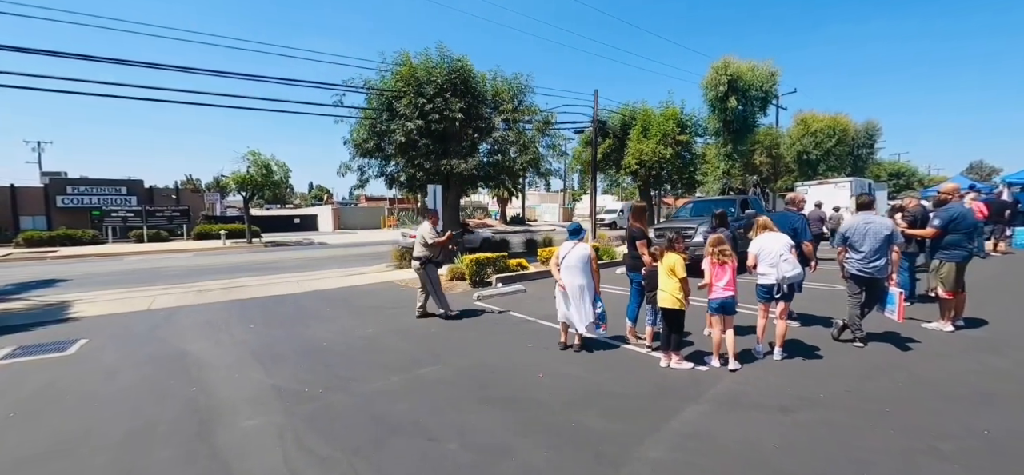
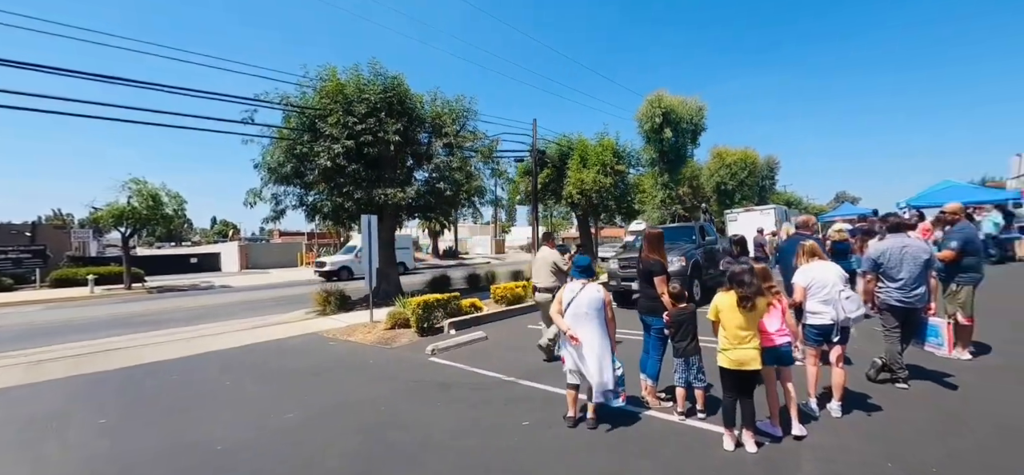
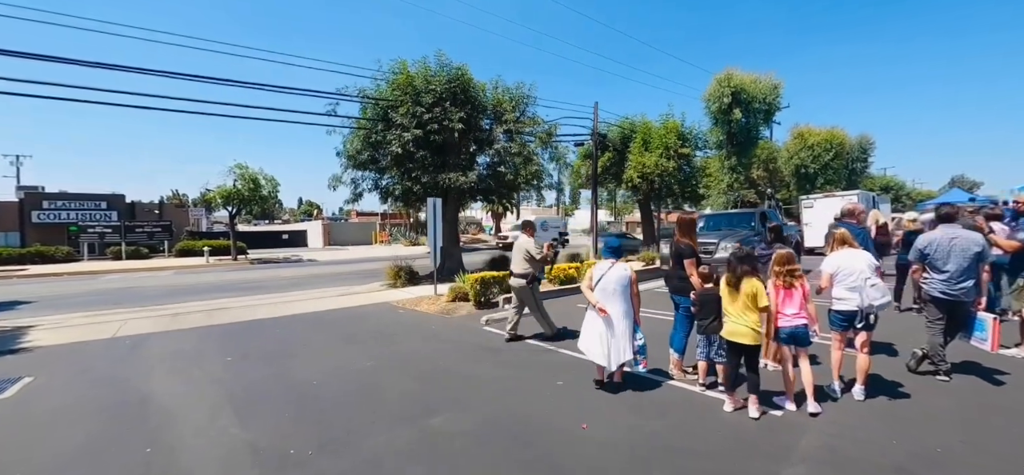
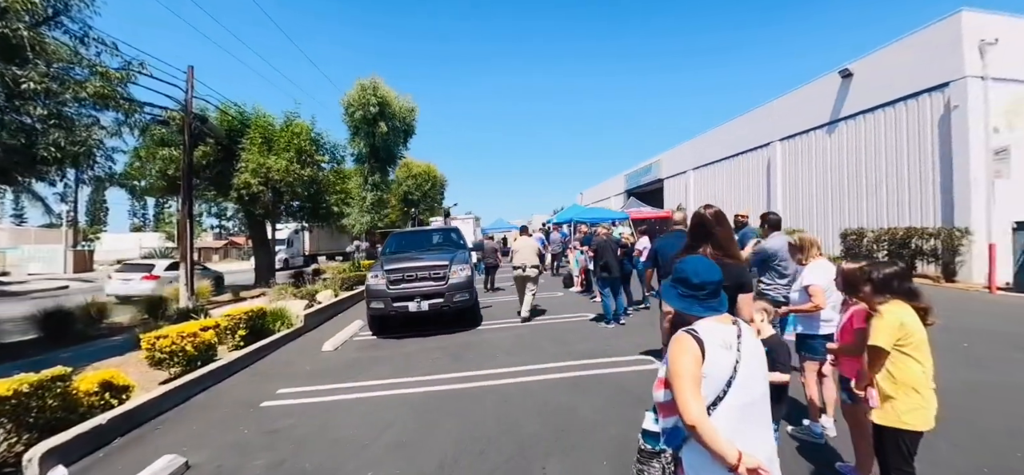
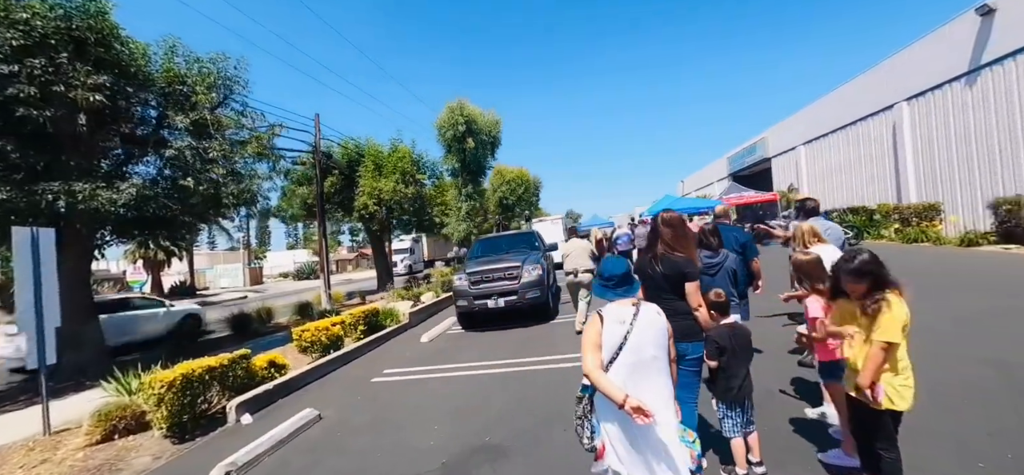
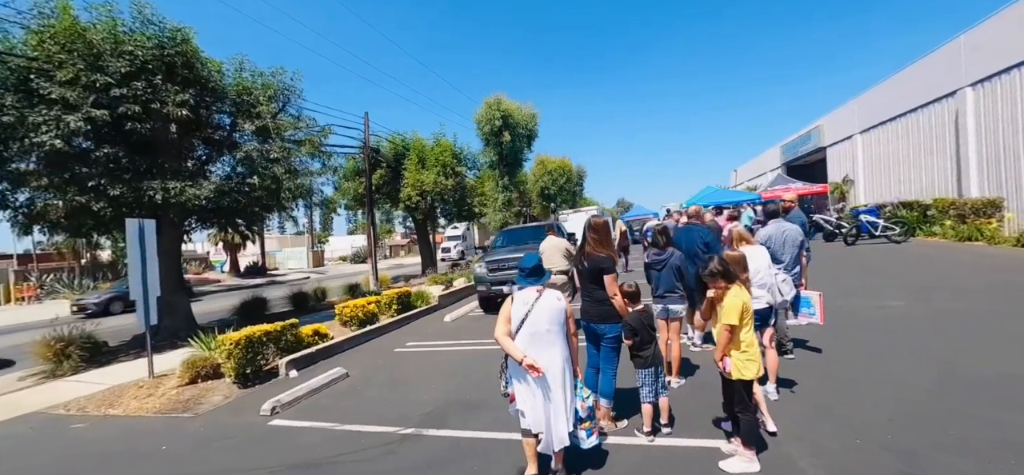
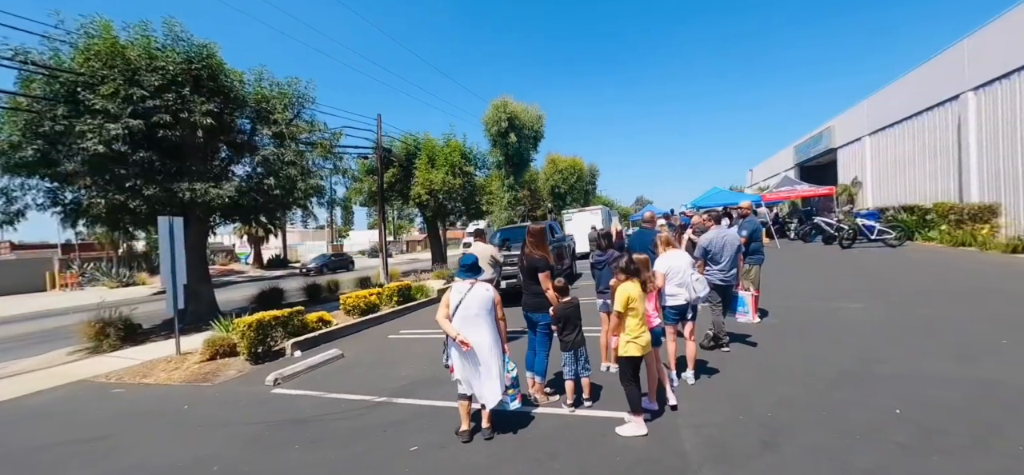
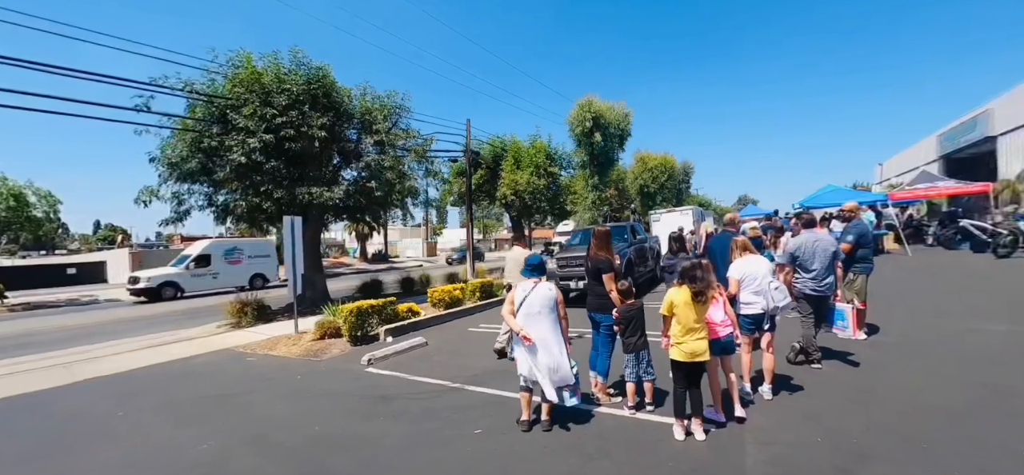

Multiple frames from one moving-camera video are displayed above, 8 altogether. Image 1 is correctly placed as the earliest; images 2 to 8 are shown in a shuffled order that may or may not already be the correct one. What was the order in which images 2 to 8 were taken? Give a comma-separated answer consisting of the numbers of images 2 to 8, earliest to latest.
3, 2, 8, 7, 6, 5, 4
